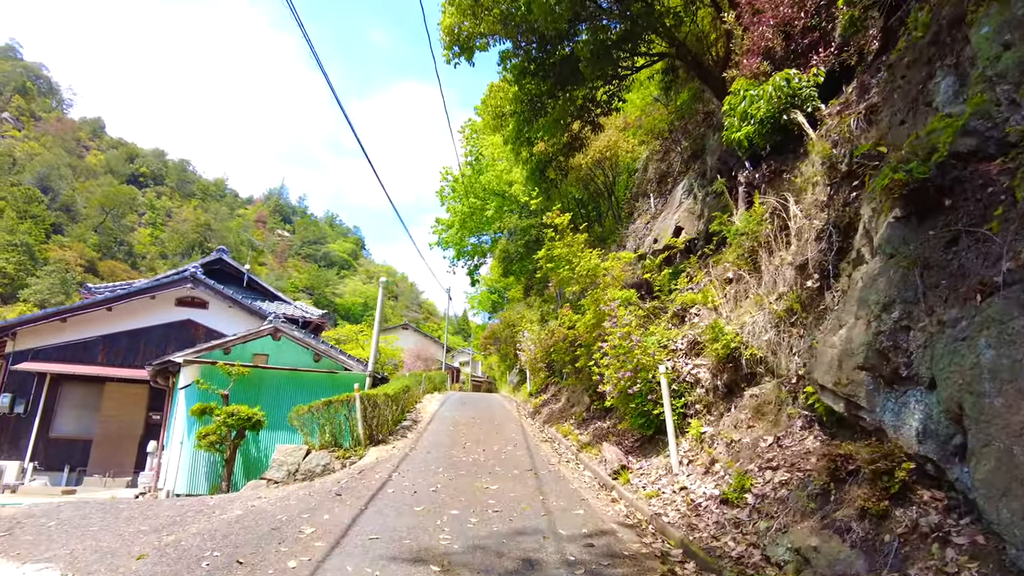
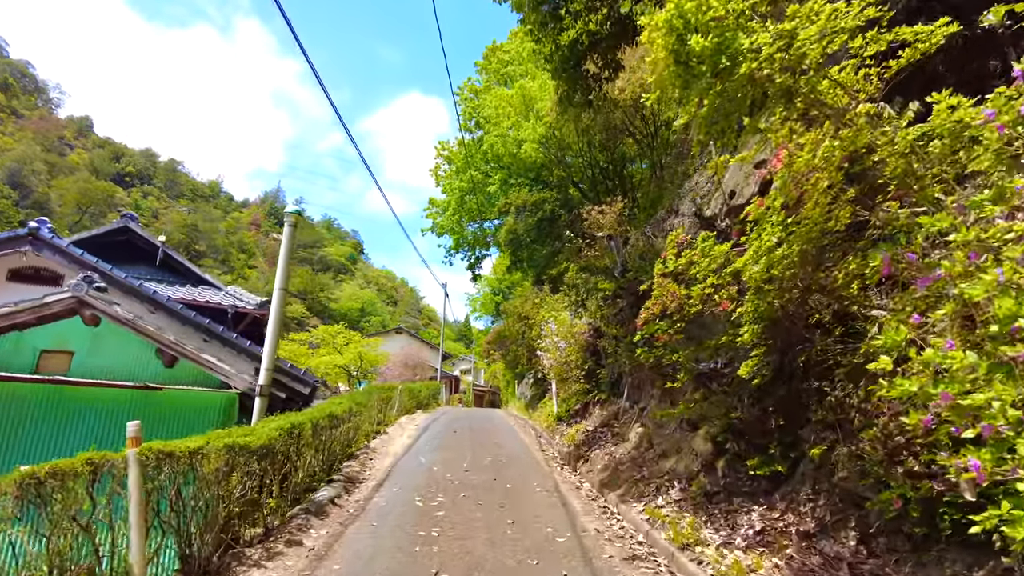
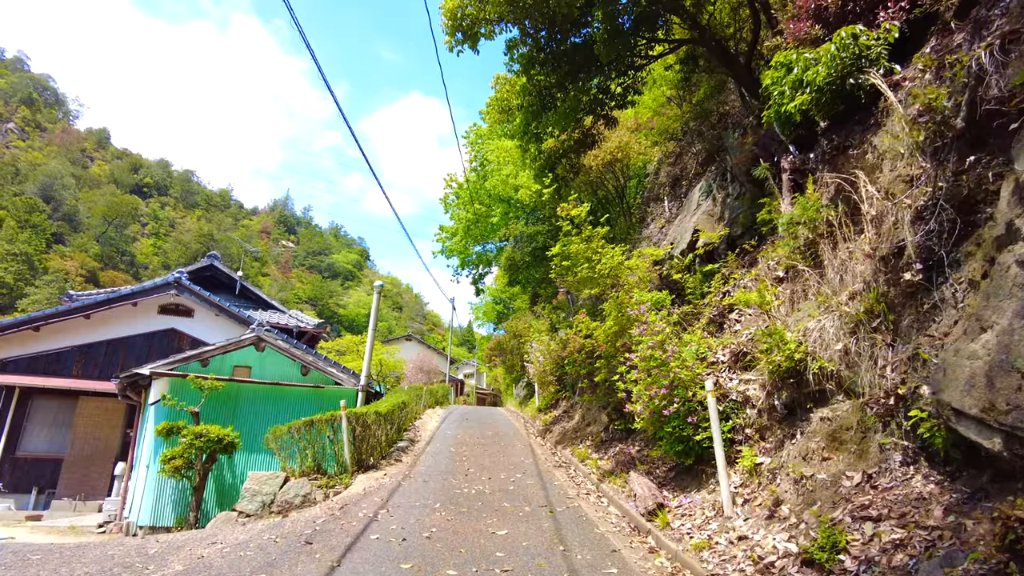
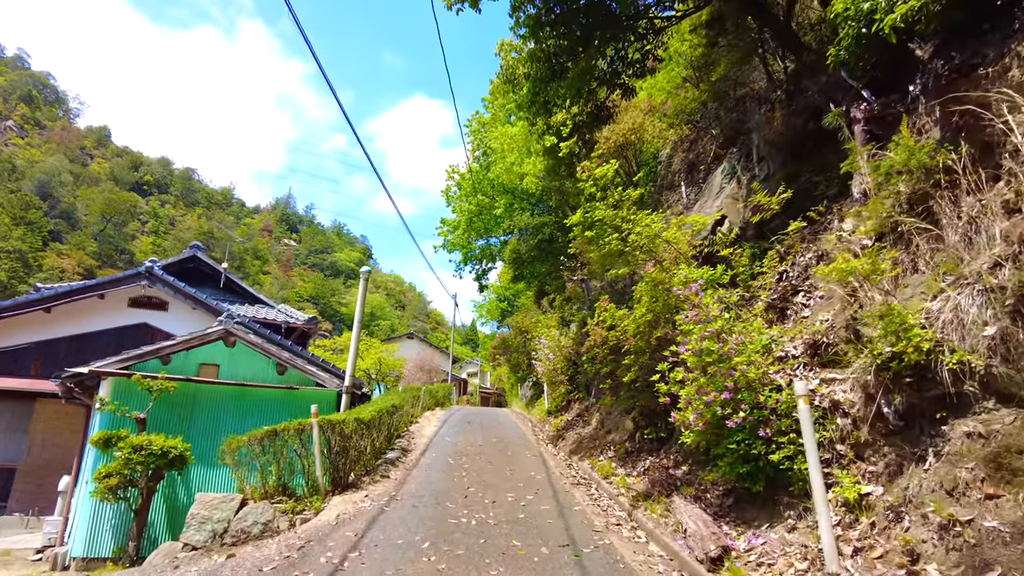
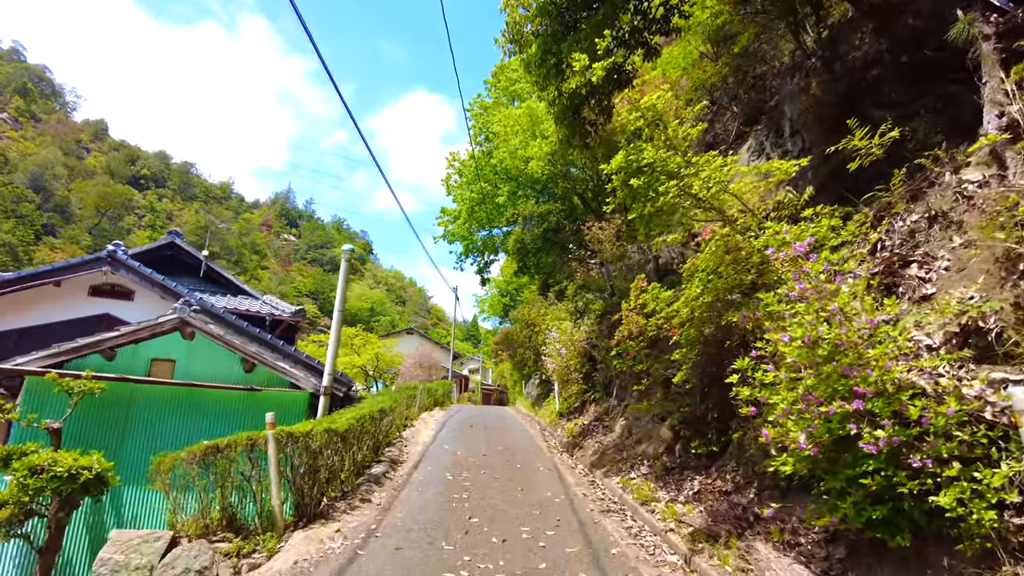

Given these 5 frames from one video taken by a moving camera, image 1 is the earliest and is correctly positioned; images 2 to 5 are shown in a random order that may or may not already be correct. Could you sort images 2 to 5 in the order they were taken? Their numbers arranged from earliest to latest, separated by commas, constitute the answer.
3, 4, 5, 2
